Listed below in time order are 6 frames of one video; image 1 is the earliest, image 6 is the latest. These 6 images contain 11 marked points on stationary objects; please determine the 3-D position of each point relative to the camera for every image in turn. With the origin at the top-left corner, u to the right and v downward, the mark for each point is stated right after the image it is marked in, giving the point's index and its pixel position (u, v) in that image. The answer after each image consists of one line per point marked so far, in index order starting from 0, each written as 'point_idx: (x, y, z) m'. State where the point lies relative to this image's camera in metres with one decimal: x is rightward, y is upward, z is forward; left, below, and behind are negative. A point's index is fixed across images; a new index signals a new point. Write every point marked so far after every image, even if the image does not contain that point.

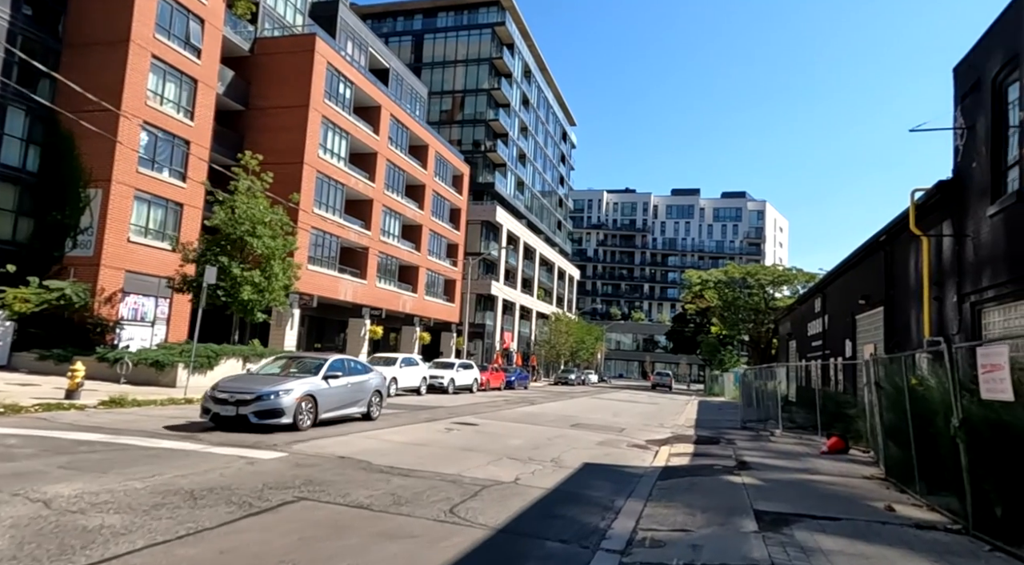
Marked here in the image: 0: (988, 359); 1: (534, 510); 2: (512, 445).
0: (+4.6, -0.7, +6.6) m
1: (+0.2, -2.5, +7.5) m
2: (0.0, -3.1, +12.9) m
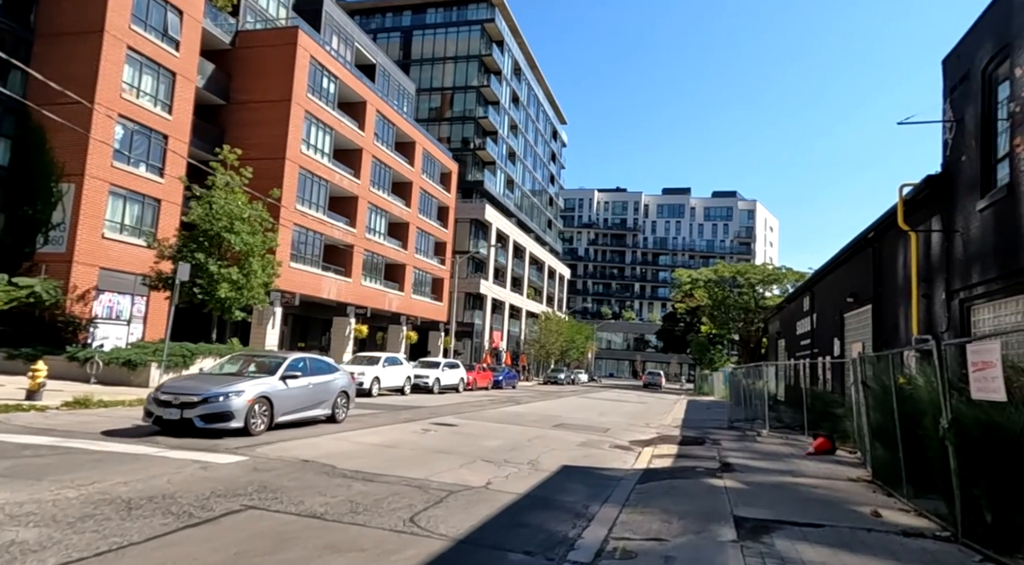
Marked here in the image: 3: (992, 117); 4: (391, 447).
0: (+4.3, -0.7, +6.2) m
1: (-0.1, -2.4, +7.1) m
2: (-0.4, -3.0, +12.5) m
3: (+8.5, +2.9, +12.1) m
4: (-2.1, -2.8, +11.6) m
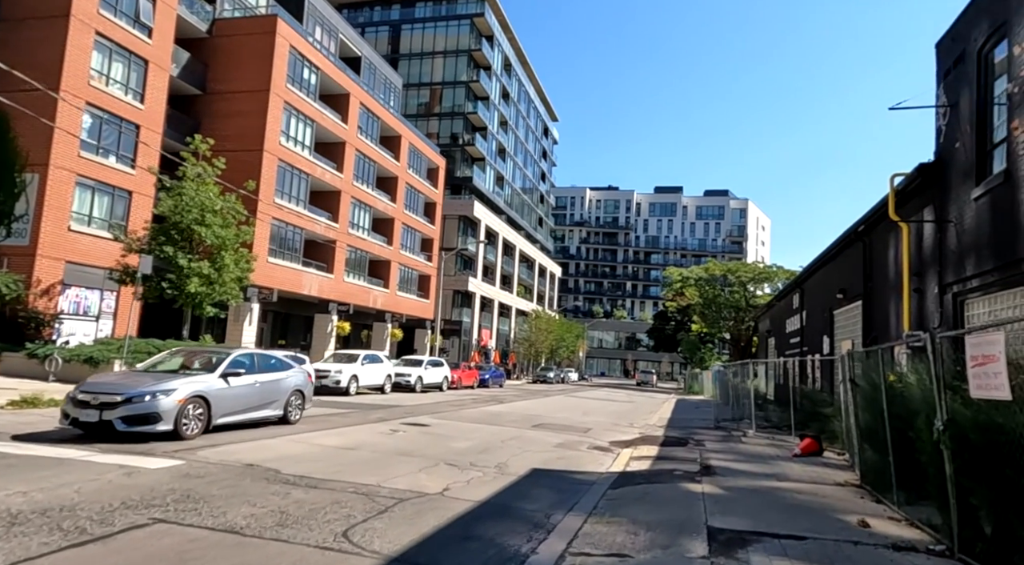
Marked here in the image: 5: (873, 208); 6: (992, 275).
0: (+3.8, -0.5, +5.6) m
1: (-0.6, -2.3, +6.3) m
2: (-1.0, -2.9, +11.7) m
3: (+8.0, +3.0, +11.4) m
4: (-2.6, -2.7, +10.9) m
5: (+8.6, +1.8, +16.3) m
6: (+7.5, +0.1, +10.6) m
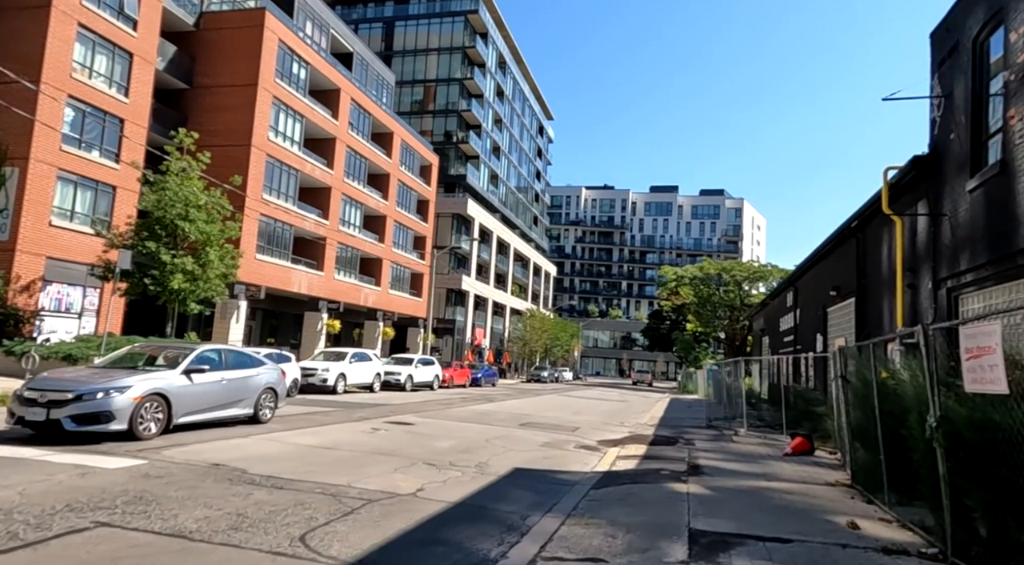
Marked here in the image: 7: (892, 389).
0: (+3.5, -0.5, +5.2) m
1: (-0.9, -2.2, +6.0) m
2: (-1.3, -2.8, +11.4) m
3: (+7.7, +3.1, +11.1) m
4: (-2.9, -2.6, +10.5) m
5: (+8.3, +1.9, +16.0) m
6: (+7.2, +0.2, +10.3) m
7: (+4.3, -1.2, +7.7) m
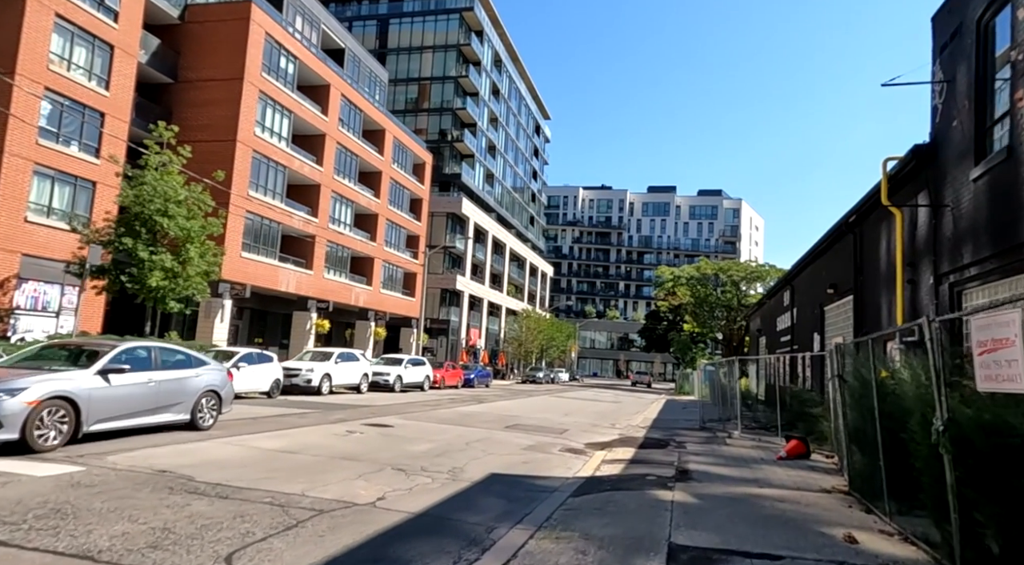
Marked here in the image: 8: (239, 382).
0: (+3.2, -0.4, +4.6) m
1: (-1.2, -2.1, +5.4) m
2: (-1.6, -2.7, +10.8) m
3: (+7.3, +3.2, +10.5) m
4: (-3.2, -2.5, +9.9) m
5: (+8.0, +2.0, +15.4) m
6: (+6.8, +0.3, +9.7) m
7: (+4.0, -1.1, +7.1) m
8: (-7.9, -2.9, +19.6) m
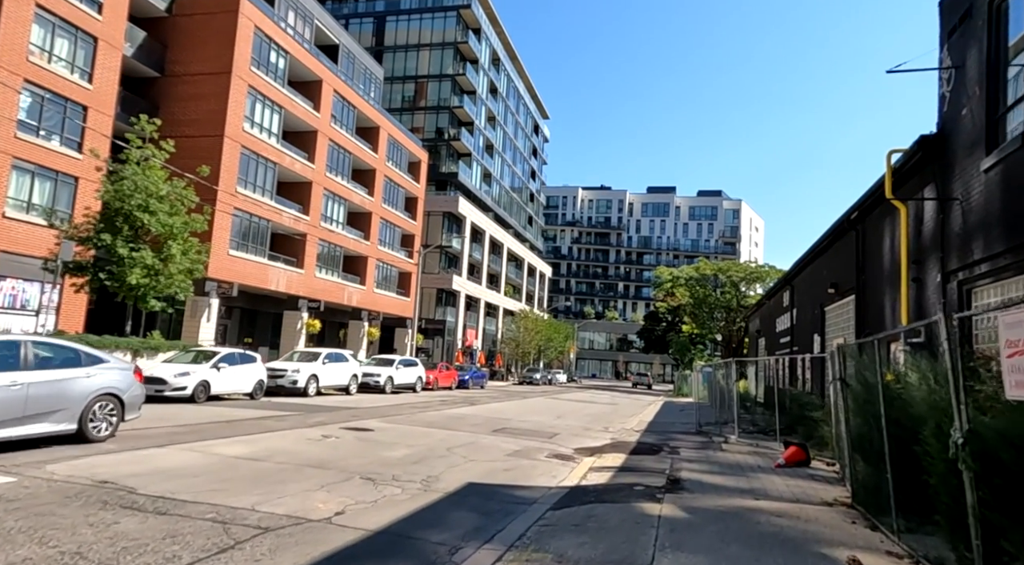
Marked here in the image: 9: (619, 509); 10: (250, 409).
0: (+2.9, -0.3, +4.0) m
1: (-1.5, -2.0, +4.7) m
2: (-1.9, -2.6, +10.1) m
3: (+7.1, +3.3, +9.9) m
4: (-3.5, -2.4, +9.2) m
5: (+7.7, +2.0, +14.8) m
6: (+6.6, +0.3, +9.0) m
7: (+3.7, -1.1, +6.5) m
8: (-8.2, -2.8, +18.9) m
9: (+1.2, -2.5, +7.7) m
10: (-6.5, -3.1, +16.9) m
